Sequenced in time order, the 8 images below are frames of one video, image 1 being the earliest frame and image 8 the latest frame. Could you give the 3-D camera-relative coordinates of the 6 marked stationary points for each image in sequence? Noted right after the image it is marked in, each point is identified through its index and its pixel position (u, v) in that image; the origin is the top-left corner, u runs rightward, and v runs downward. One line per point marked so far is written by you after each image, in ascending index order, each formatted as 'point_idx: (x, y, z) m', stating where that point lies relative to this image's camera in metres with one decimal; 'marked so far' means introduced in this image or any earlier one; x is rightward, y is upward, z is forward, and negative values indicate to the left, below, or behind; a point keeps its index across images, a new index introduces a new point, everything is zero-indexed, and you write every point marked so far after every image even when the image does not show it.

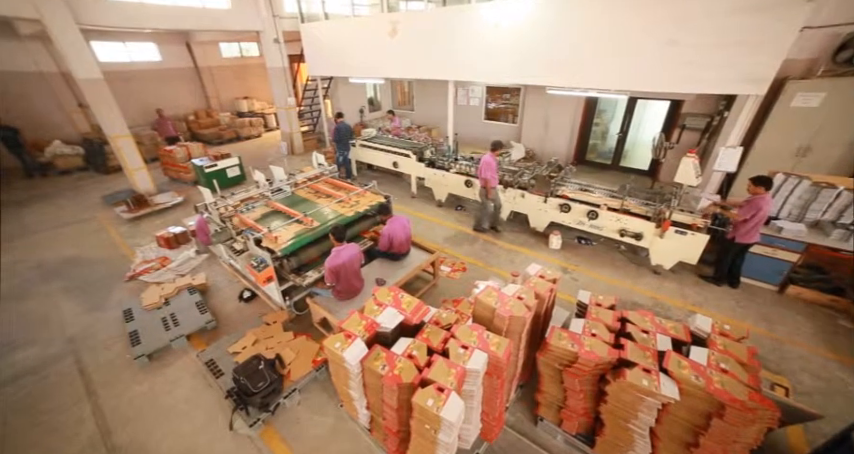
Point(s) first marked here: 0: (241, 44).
0: (-7.2, +7.1, +12.6) m
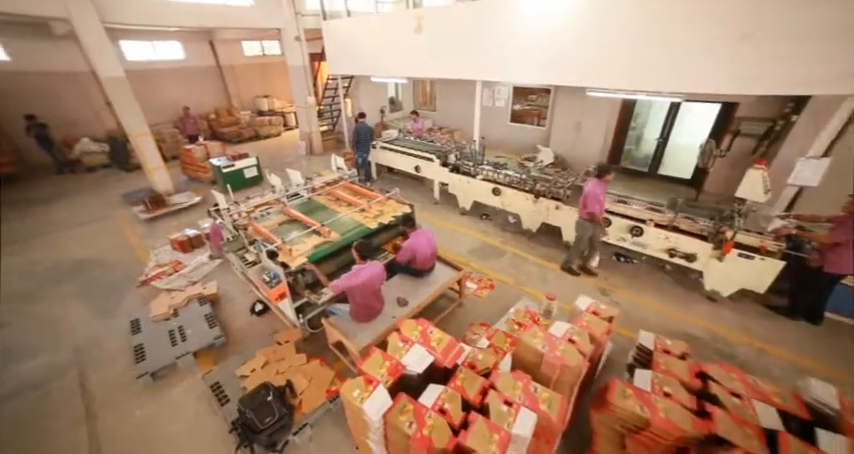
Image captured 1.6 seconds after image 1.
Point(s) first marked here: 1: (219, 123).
0: (-6.3, +7.1, +12.6) m
1: (-7.2, +3.6, +11.2) m
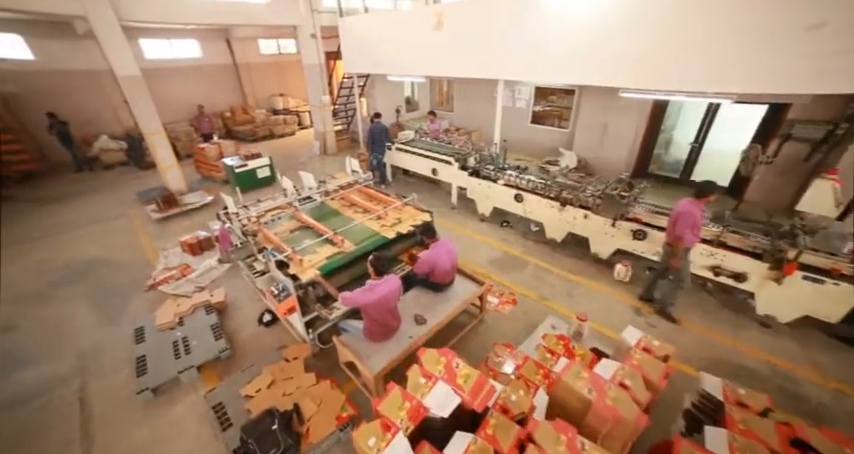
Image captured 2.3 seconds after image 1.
0: (-5.7, +7.1, +12.5) m
1: (-6.6, +3.6, +11.1) m
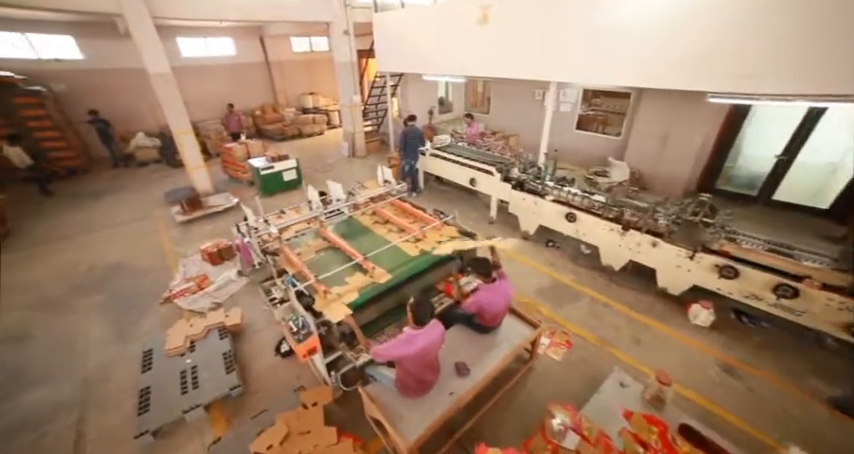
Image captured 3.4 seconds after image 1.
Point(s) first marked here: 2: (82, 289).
0: (-4.4, +7.1, +12.3) m
1: (-5.5, +3.6, +11.0) m
2: (-4.8, -0.9, +4.5) m
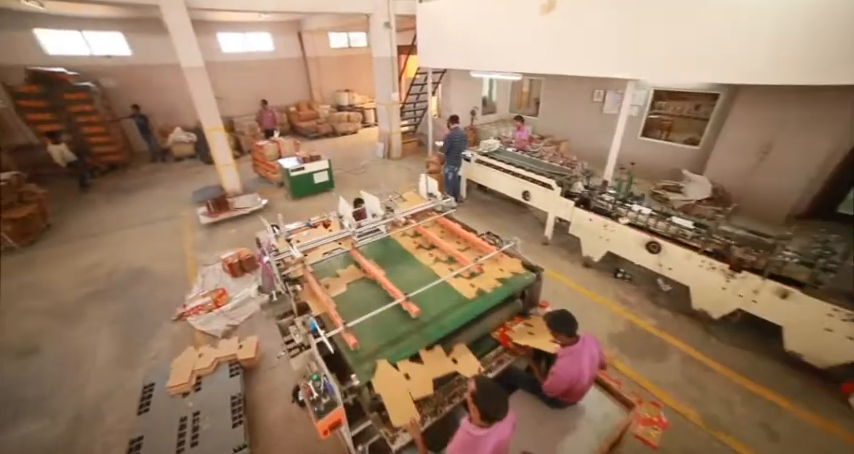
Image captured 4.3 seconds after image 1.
0: (-2.8, +7.0, +11.8) m
1: (-4.2, +3.6, +10.7) m
2: (-4.3, -0.9, +4.2) m
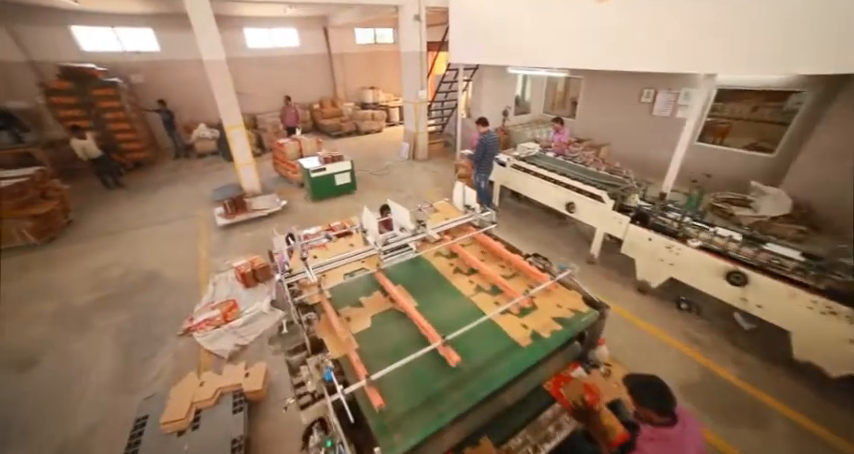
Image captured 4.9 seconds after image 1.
0: (-1.8, +7.0, +11.5) m
1: (-3.4, +3.6, +10.4) m
2: (-3.9, -0.9, +4.0) m
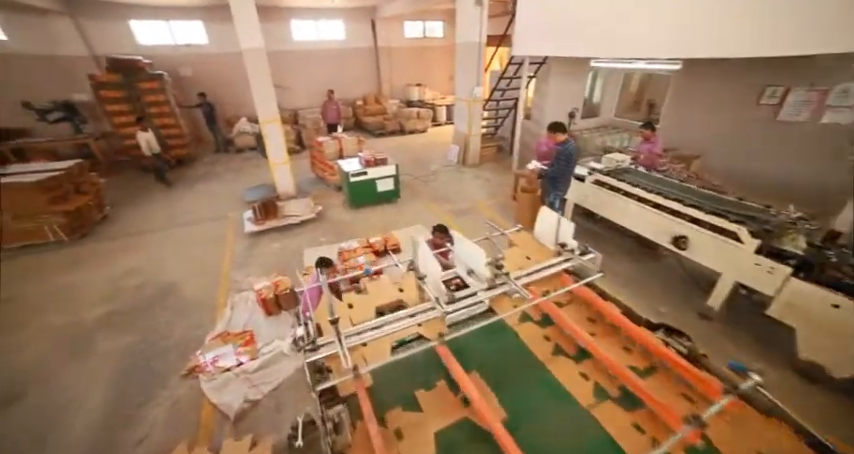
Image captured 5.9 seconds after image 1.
0: (0.0, +6.8, +10.7) m
1: (-1.9, +3.5, +9.8) m
2: (-3.4, -1.0, +3.5) m
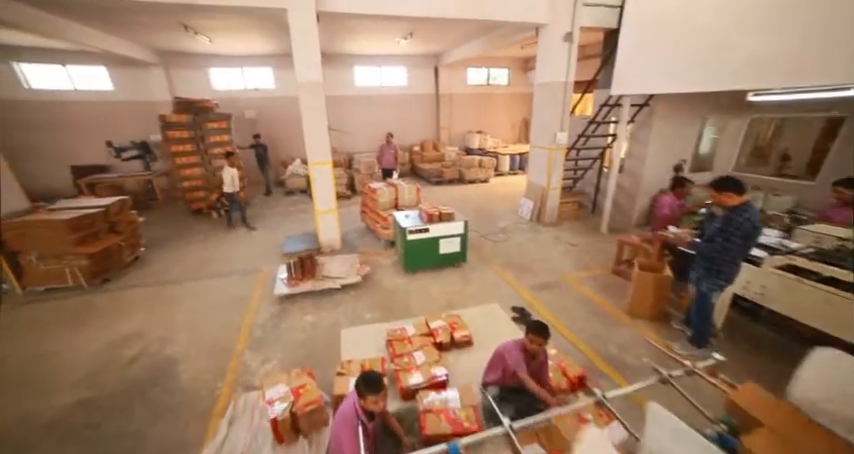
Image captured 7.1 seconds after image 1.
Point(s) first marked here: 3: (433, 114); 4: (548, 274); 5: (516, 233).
0: (+2.0, +5.0, +10.3) m
1: (-0.2, +2.0, +9.2) m
2: (-2.7, -1.5, +2.5) m
3: (+0.2, +3.5, +10.1) m
4: (+1.6, -0.6, +4.3) m
5: (+1.5, -0.1, +5.5) m
